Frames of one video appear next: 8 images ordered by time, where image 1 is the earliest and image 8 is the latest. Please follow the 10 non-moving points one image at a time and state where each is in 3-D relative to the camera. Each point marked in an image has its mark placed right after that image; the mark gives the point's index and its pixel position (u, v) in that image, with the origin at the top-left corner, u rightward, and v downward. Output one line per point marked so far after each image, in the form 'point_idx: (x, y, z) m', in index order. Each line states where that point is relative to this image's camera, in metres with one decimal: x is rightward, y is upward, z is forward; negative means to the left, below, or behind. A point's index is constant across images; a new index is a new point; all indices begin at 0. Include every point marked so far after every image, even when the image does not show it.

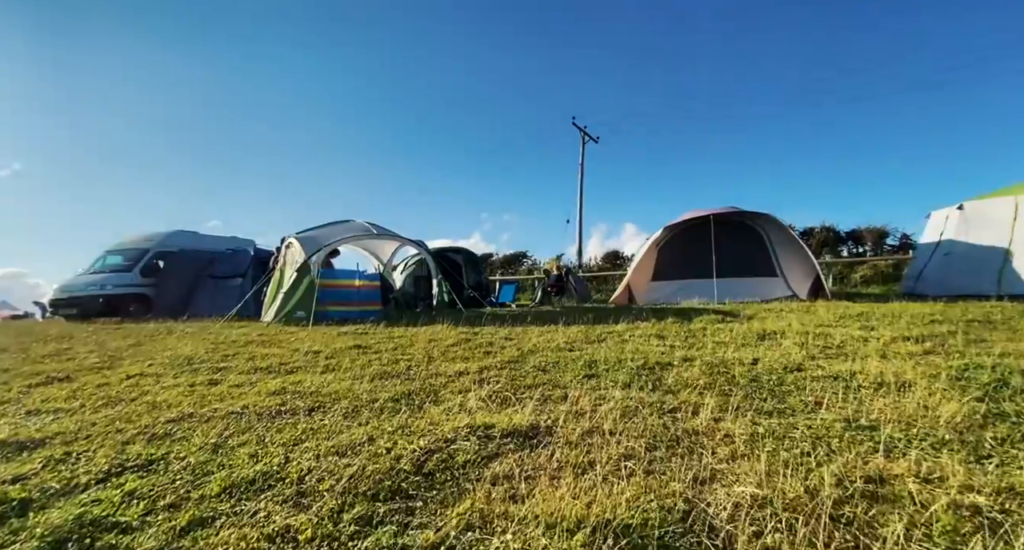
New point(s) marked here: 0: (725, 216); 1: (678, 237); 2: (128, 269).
0: (+4.5, +1.3, +9.1) m
1: (+3.7, +0.8, +9.5) m
2: (-10.3, +0.1, +11.3) m
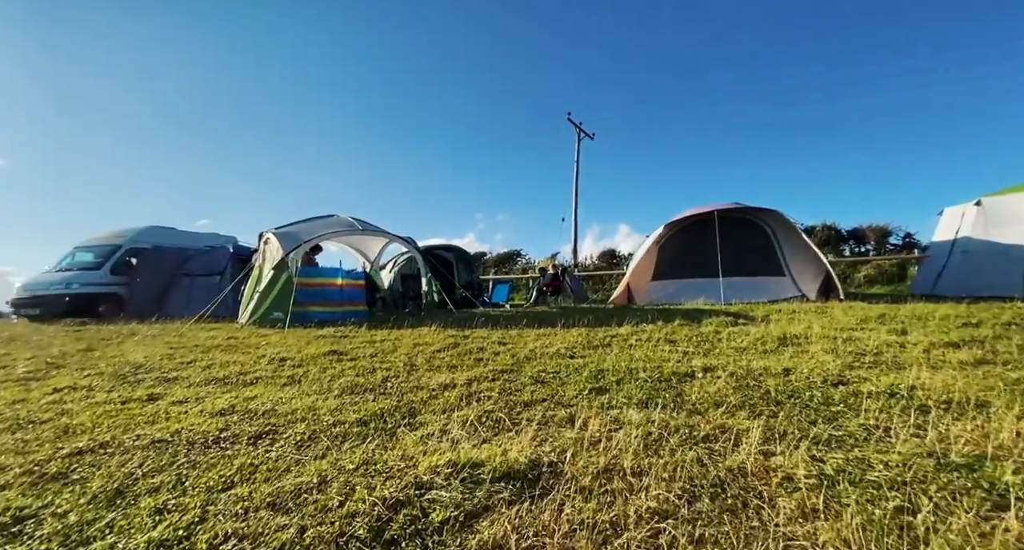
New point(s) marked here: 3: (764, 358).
0: (+4.4, +1.3, +8.7) m
1: (+3.5, +0.9, +9.0) m
2: (-10.5, +0.2, +10.6) m
3: (+2.1, -0.7, +3.6) m
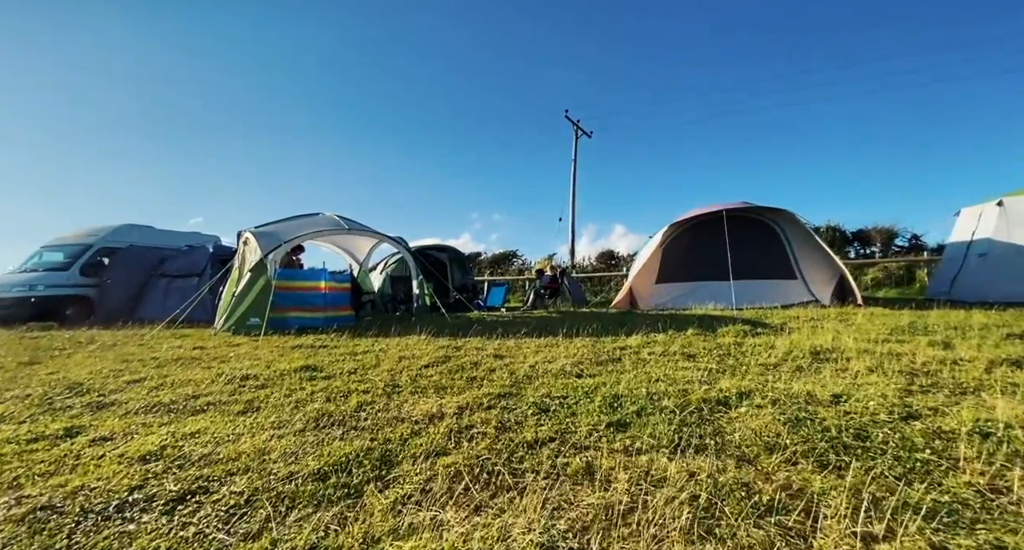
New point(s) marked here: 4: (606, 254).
0: (+4.3, +1.2, +8.2) m
1: (+3.4, +0.8, +8.5) m
2: (-10.6, +0.2, +10.0) m
3: (+2.1, -0.8, +3.1) m
4: (+3.9, +0.9, +17.4) m
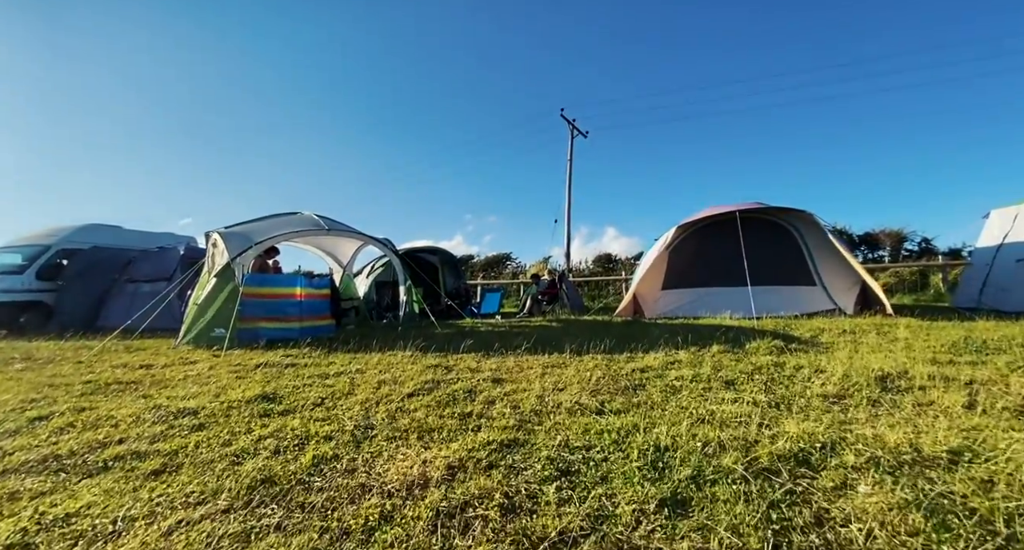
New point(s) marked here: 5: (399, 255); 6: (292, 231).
0: (+4.3, +1.1, +7.6) m
1: (+3.4, +0.7, +7.9) m
2: (-10.6, +0.1, +9.1) m
3: (+2.2, -0.8, +2.5) m
4: (+3.7, +0.7, +16.8) m
5: (-2.3, +0.4, +8.4) m
6: (-3.7, +0.8, +7.2) m
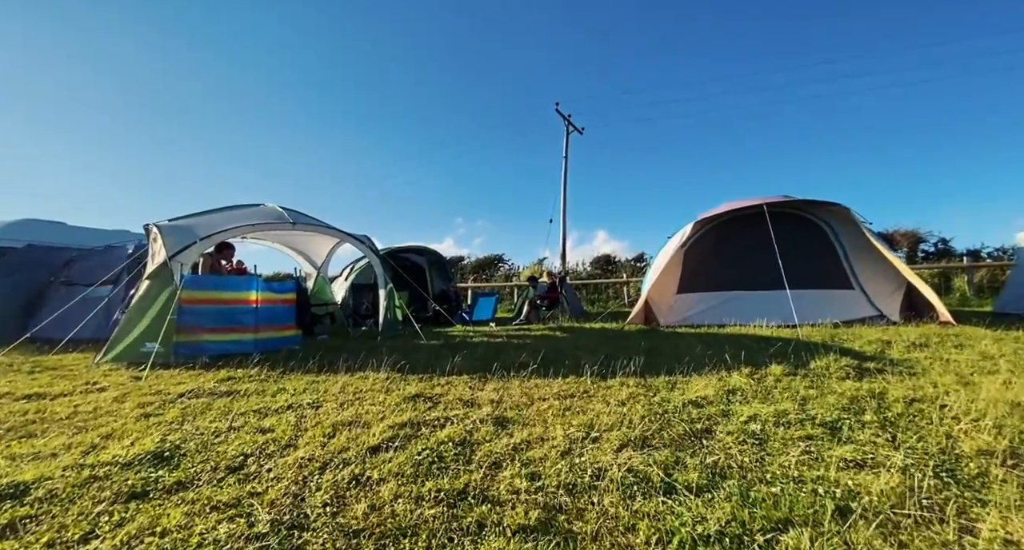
0: (+4.2, +1.1, +6.7) m
1: (+3.3, +0.7, +7.0) m
2: (-10.7, +0.1, +7.8) m
3: (+2.3, -0.8, +1.5) m
4: (+3.4, +0.6, +15.9) m
5: (-2.3, +0.3, +7.3) m
6: (-3.8, +0.7, +6.1) m
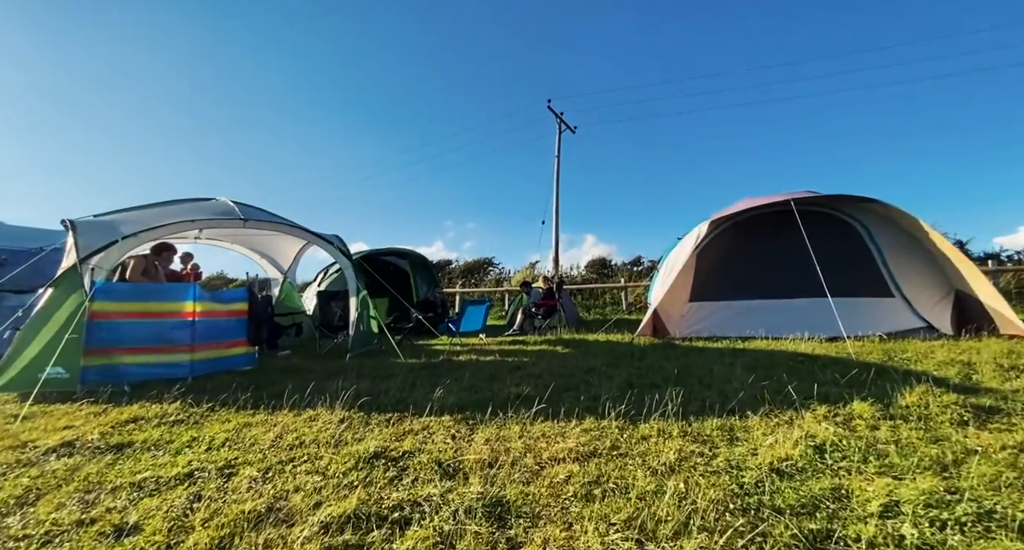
0: (+4.2, +1.0, +5.9) m
1: (+3.2, +0.6, +6.2) m
2: (-10.8, 0.0, +6.6) m
3: (+2.3, -0.9, +0.6) m
4: (+3.1, +0.5, +15.0) m
5: (-2.4, +0.2, +6.3) m
6: (-3.8, +0.7, +5.0) m
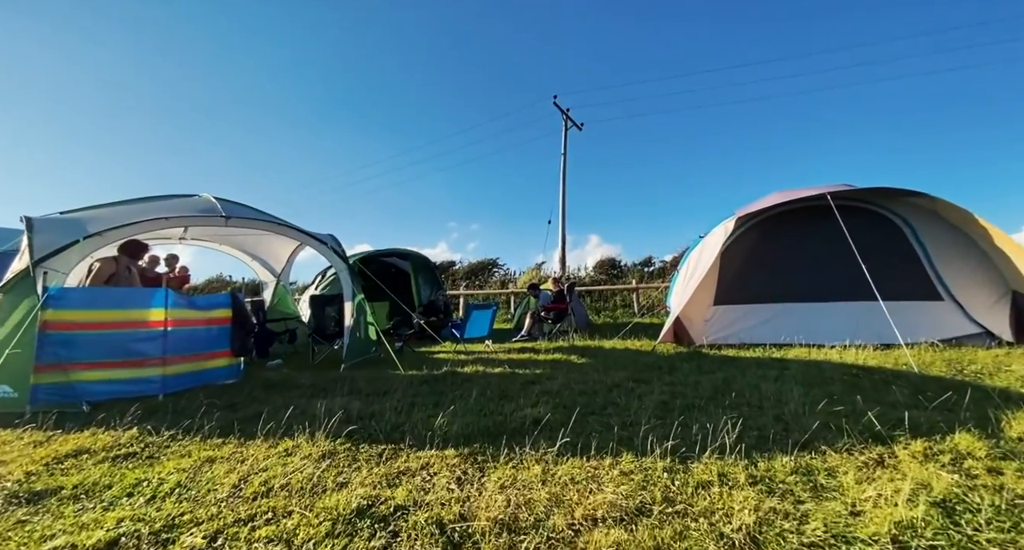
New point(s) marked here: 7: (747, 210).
0: (+4.3, +1.0, +5.3) m
1: (+3.4, +0.6, +5.6) m
2: (-10.7, -0.1, +6.2) m
3: (+2.4, -0.9, +0.1) m
4: (+3.3, +0.4, +14.5) m
5: (-2.3, +0.2, +5.8) m
6: (-3.7, +0.6, +4.6) m
7: (+3.2, +0.9, +5.7) m
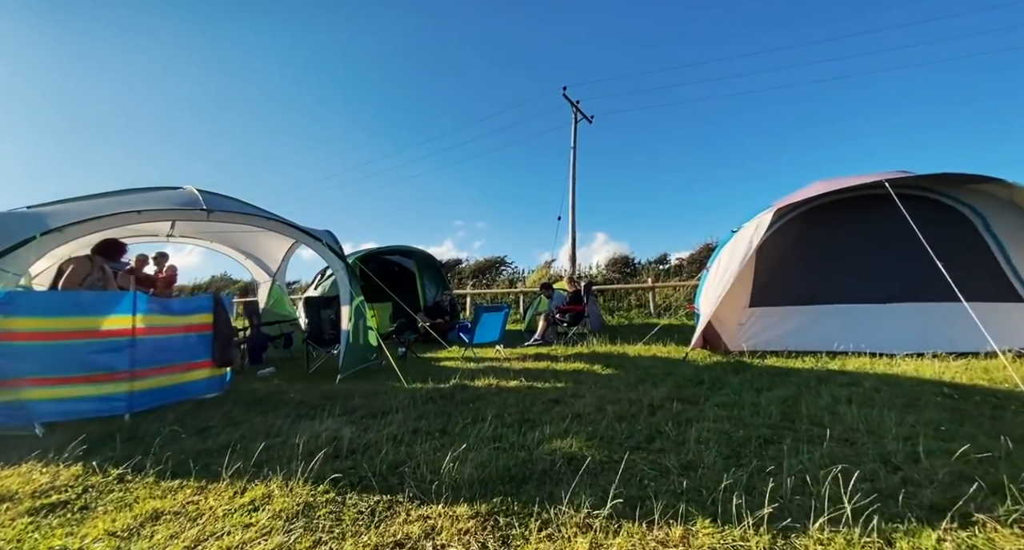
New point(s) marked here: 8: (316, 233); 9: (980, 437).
0: (+4.4, +1.0, +4.7) m
1: (+3.5, +0.6, +5.0) m
2: (-10.5, -0.1, +5.8) m
3: (+2.5, -0.9, -0.5) m
4: (+3.6, +0.5, +13.9) m
5: (-2.1, +0.2, +5.3) m
6: (-3.5, +0.6, +4.0) m
7: (+3.4, +0.9, +5.1) m
8: (-2.5, +0.6, +5.4) m
9: (+2.4, -0.8, +2.1) m
